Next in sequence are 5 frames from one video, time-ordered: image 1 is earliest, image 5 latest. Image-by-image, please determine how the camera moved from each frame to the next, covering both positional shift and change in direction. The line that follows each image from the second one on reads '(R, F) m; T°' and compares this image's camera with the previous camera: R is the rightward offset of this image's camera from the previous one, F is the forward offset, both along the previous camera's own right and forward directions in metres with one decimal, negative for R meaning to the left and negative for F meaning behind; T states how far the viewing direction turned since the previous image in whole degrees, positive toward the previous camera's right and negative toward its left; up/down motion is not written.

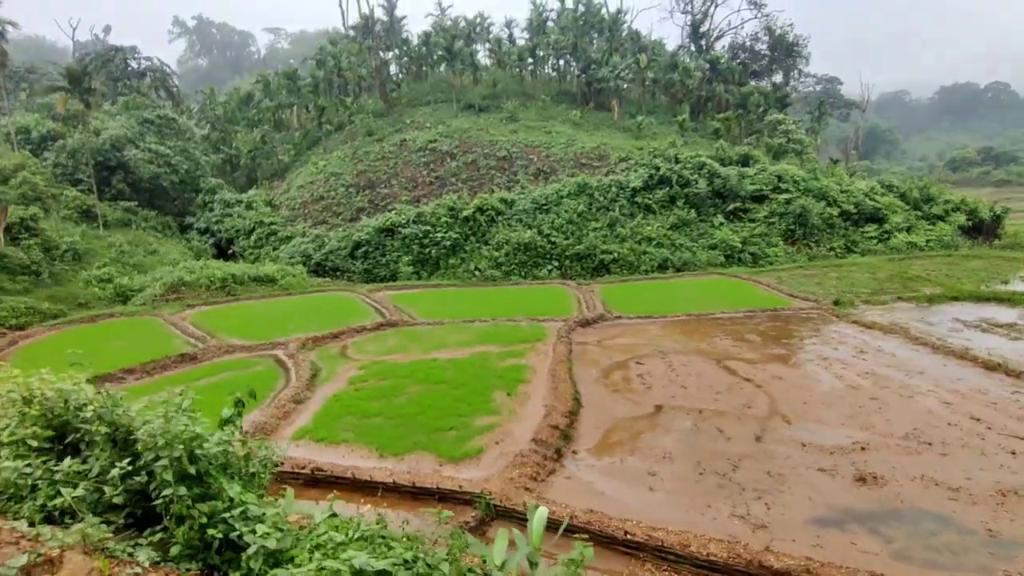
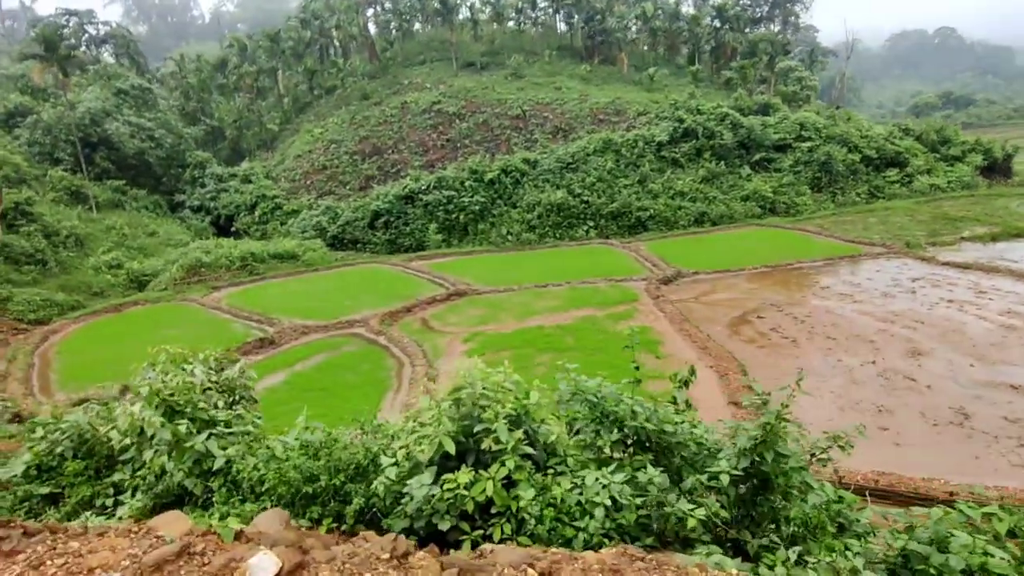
(-3.6, +0.9) m; +4°
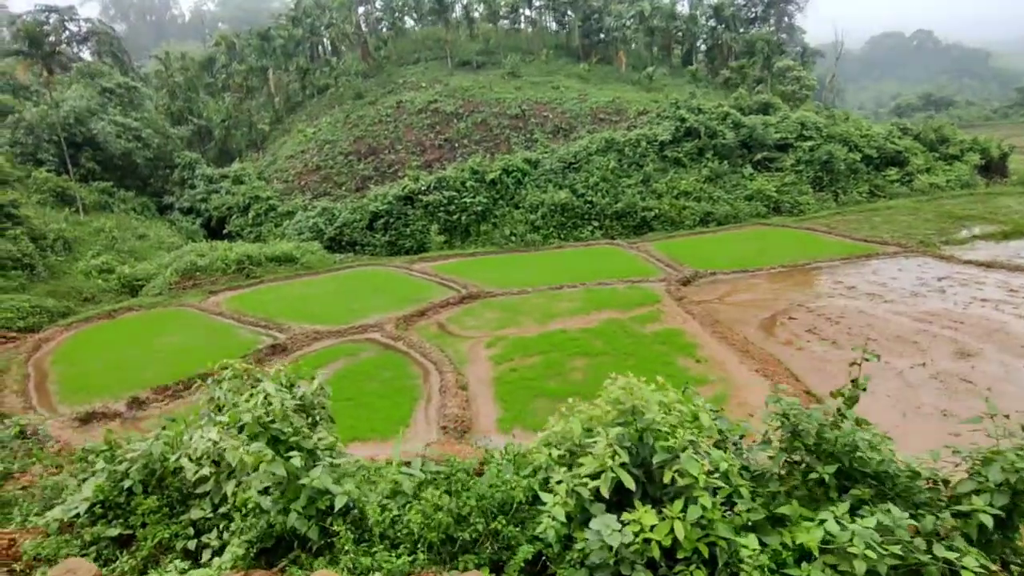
(-1.0, +0.5) m; +2°
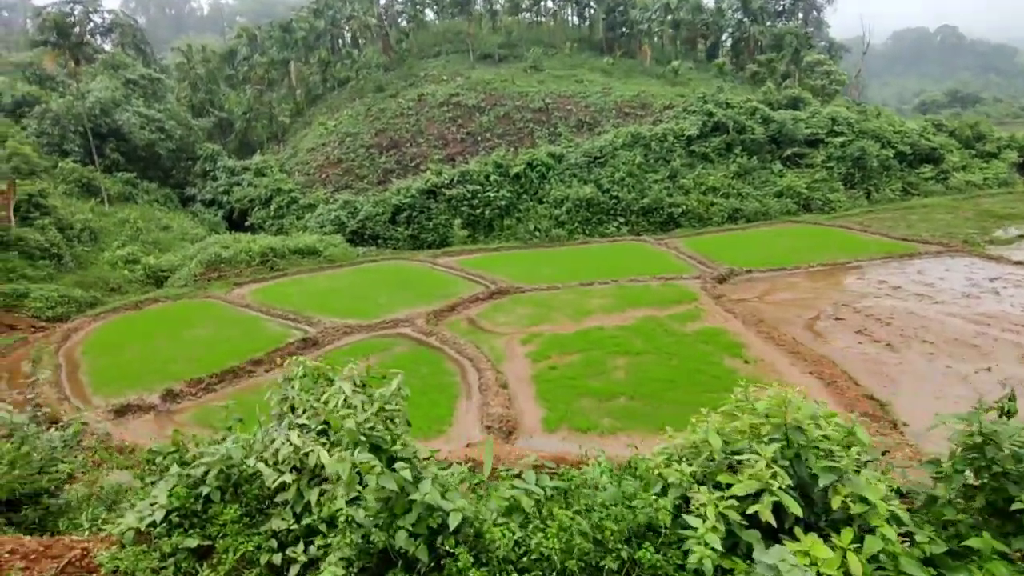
(-0.6, +0.3) m; -1°
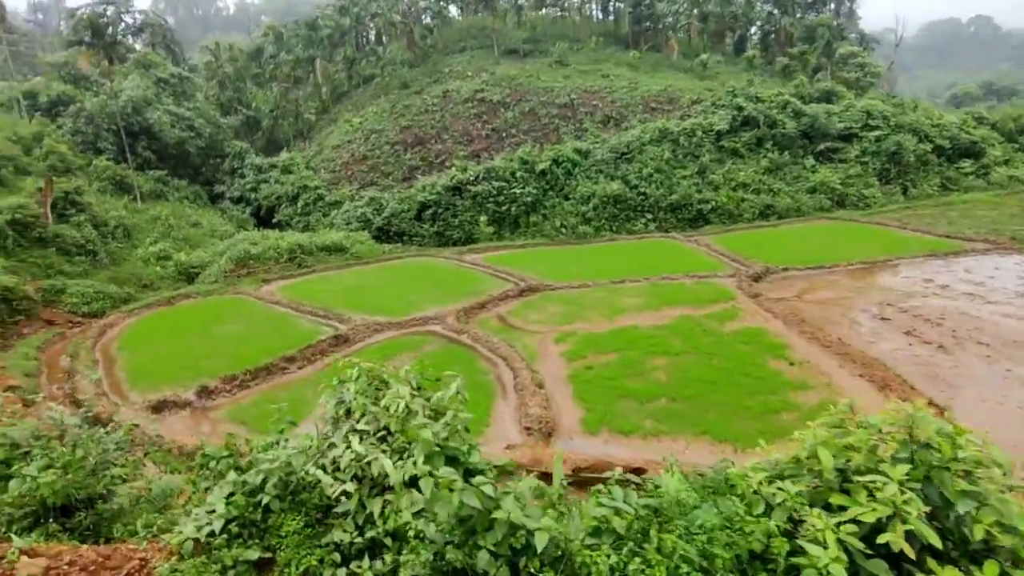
(-0.3, +0.2) m; -2°
